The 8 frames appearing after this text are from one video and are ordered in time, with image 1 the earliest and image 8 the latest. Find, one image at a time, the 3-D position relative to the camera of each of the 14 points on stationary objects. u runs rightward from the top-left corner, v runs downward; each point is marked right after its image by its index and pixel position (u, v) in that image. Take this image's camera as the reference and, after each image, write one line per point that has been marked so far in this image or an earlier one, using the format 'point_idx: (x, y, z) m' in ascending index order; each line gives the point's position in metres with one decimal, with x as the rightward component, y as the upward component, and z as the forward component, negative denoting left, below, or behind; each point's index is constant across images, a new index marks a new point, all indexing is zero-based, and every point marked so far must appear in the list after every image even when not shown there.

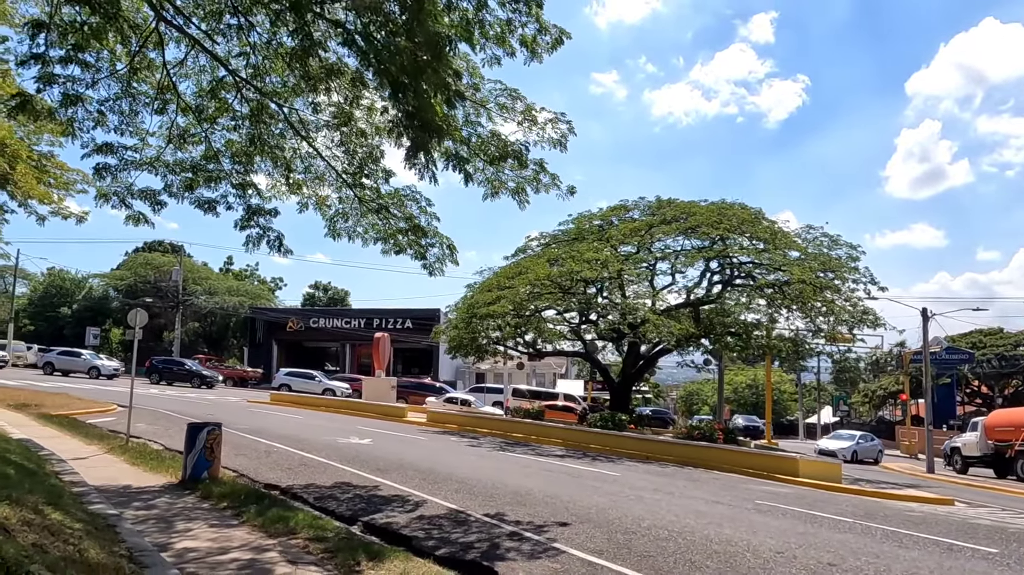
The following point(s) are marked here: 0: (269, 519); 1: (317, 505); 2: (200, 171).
0: (-2.8, -2.7, +8.3) m
1: (-2.7, -3.0, +10.1) m
2: (-5.5, +2.0, +12.7) m
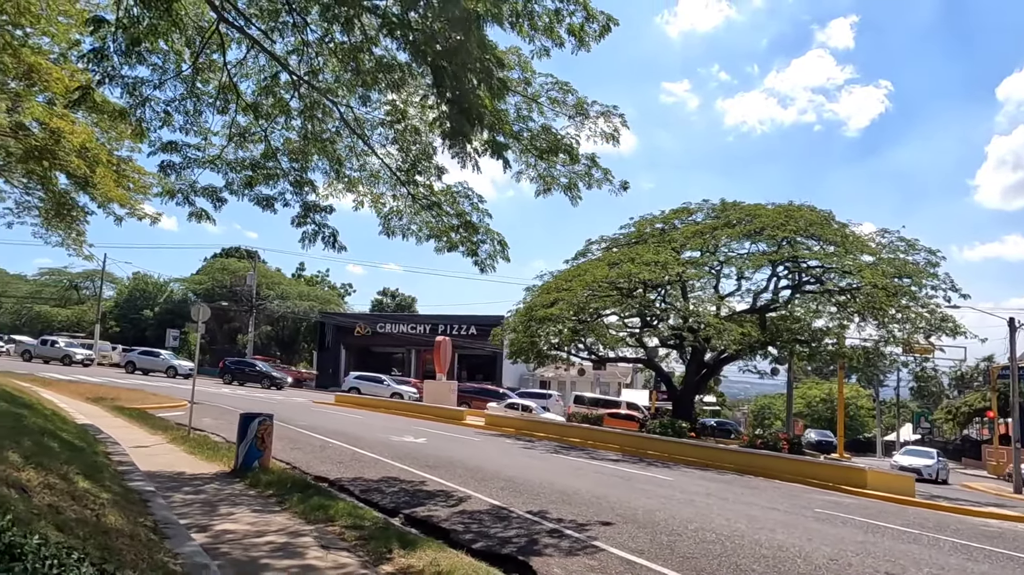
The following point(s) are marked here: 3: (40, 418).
0: (-2.3, -2.5, +8.3) m
1: (-2.1, -2.9, +10.1) m
2: (-4.5, +2.1, +13.0) m
3: (-5.0, -1.4, +7.7) m
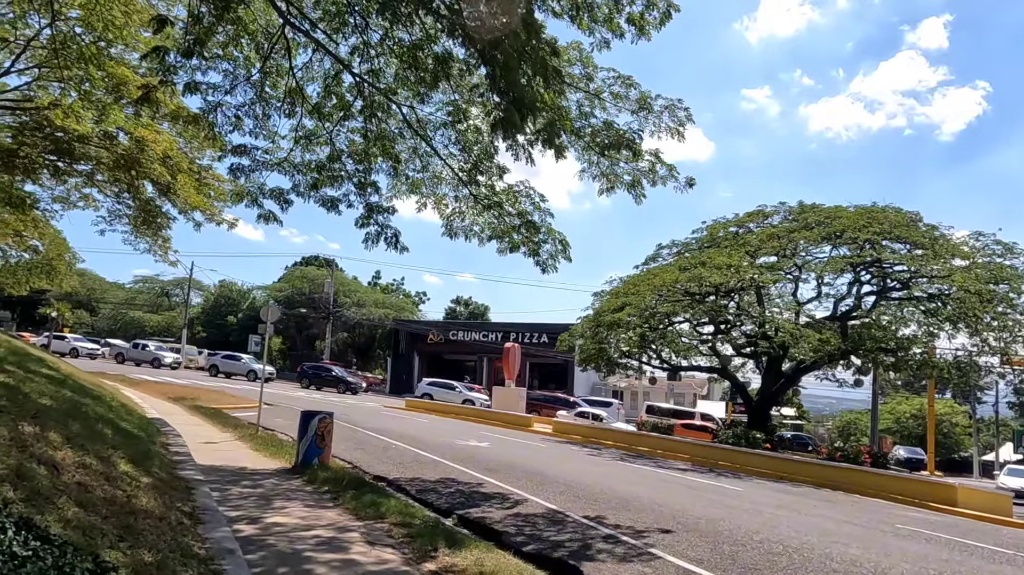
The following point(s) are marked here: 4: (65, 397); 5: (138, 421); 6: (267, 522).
0: (-1.7, -2.5, +8.3) m
1: (-1.3, -2.9, +10.0) m
2: (-3.4, +2.1, +13.2) m
3: (-4.5, -1.3, +7.9) m
4: (-4.1, -1.0, +6.6) m
5: (-4.4, -1.6, +8.5) m
6: (-2.4, -2.3, +7.1) m
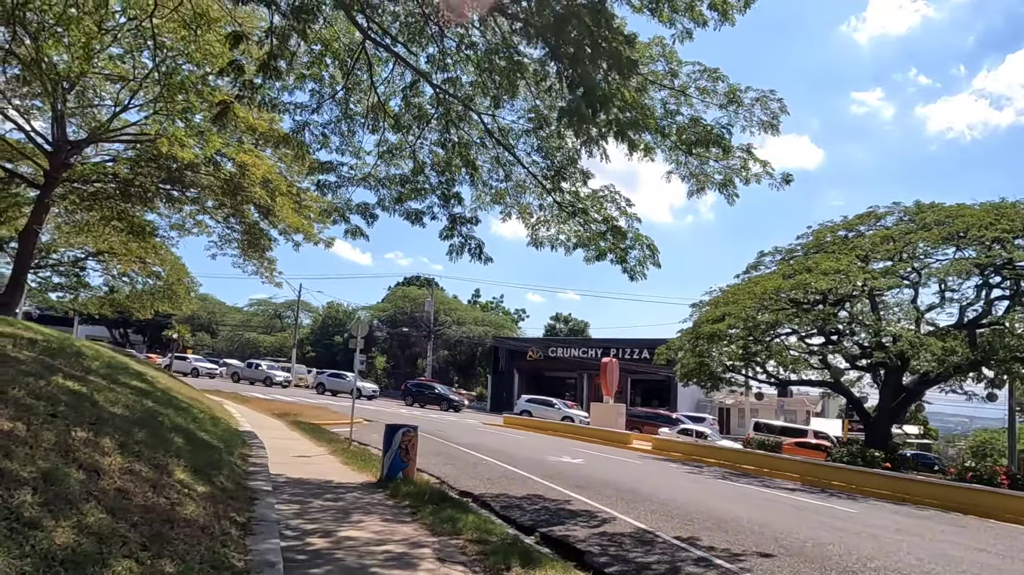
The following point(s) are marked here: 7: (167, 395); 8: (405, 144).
0: (-0.8, -2.6, +8.0) m
1: (-0.1, -3.0, +9.6) m
2: (-1.9, +1.9, +13.3) m
3: (-3.6, -1.5, +8.1) m
4: (-3.4, -1.1, +6.7) m
5: (-3.5, -1.7, +8.6) m
6: (-1.7, -2.4, +7.0) m
7: (-4.5, -1.4, +9.4) m
8: (-1.9, +2.6, +13.1) m
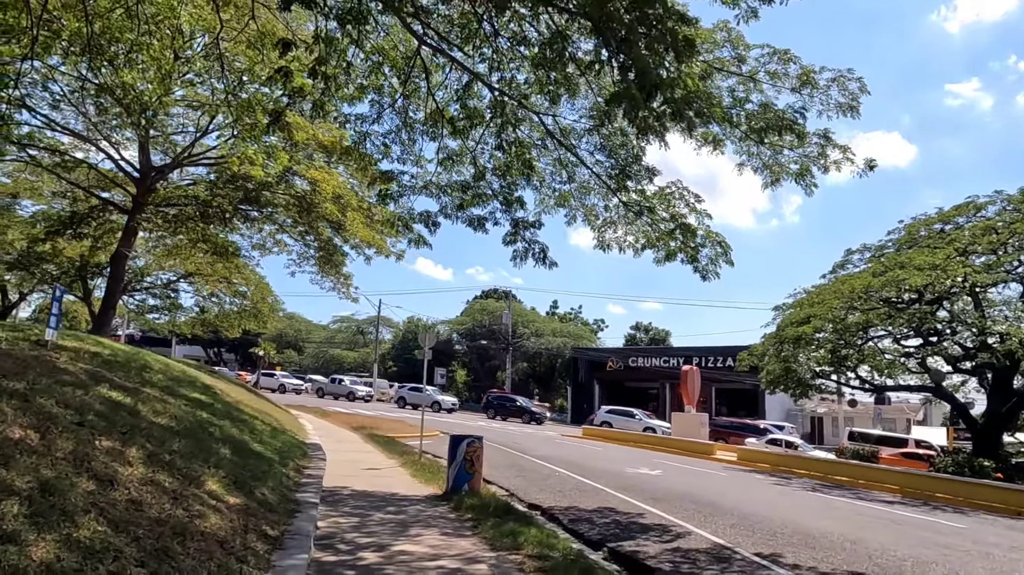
0: (-0.1, -2.6, +7.6) m
1: (+0.7, -3.0, +9.2) m
2: (-0.8, +1.8, +13.0) m
3: (-2.9, -1.6, +8.0) m
4: (-2.9, -1.2, +6.7) m
5: (-2.7, -1.9, +8.6) m
6: (-1.1, -2.4, +6.7) m
7: (-3.7, -1.6, +9.5) m
8: (-0.9, +2.4, +12.9) m
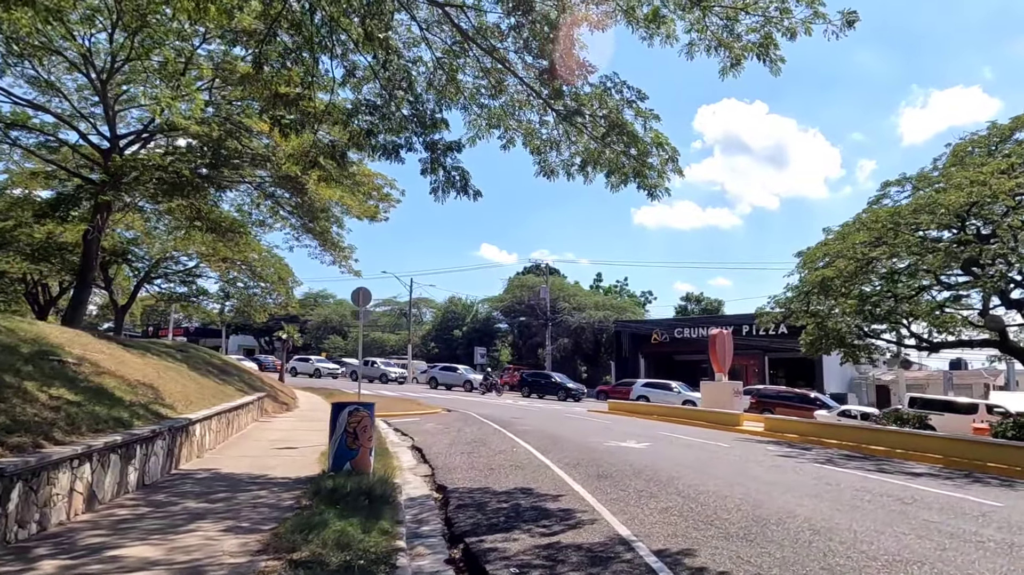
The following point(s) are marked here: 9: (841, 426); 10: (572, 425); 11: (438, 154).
0: (-1.6, -1.8, +5.6) m
1: (-0.6, -2.2, +7.0) m
2: (-2.0, +2.6, +10.9) m
3: (-4.4, -0.9, +6.2) m
4: (-4.5, -0.6, +4.8) m
5: (-4.1, -1.2, +6.7) m
6: (-2.6, -1.7, +4.7) m
7: (-5.0, -0.9, +7.7) m
8: (-2.1, +3.3, +10.8) m
9: (+8.0, -3.4, +17.5) m
10: (+1.6, -3.6, +19.1) m
11: (-1.1, +2.0, +10.6) m
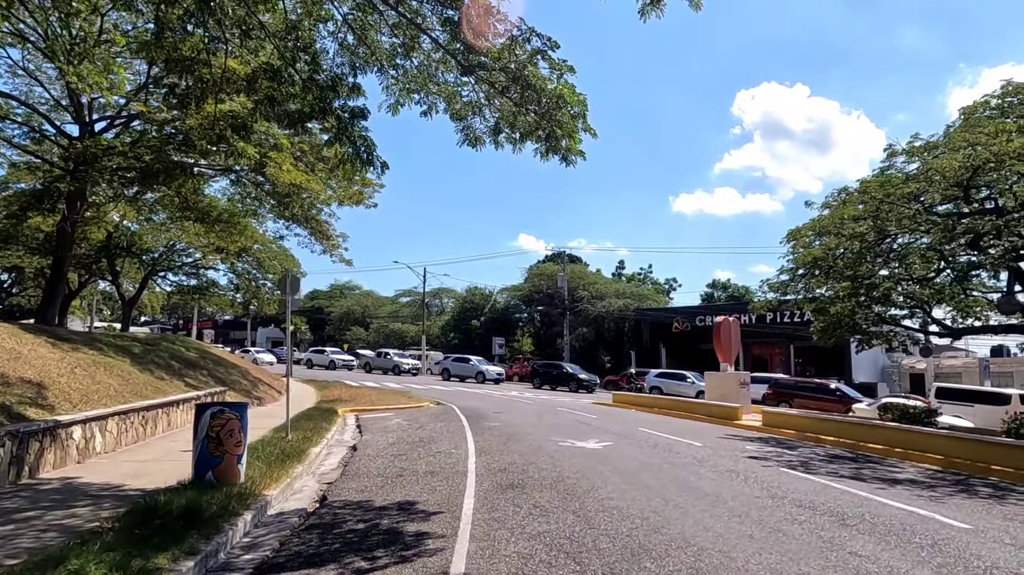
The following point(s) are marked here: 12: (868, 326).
0: (-2.9, -1.7, +4.5) m
1: (-1.8, -2.1, +5.9) m
2: (-3.1, +2.8, +9.8) m
3: (-5.7, -0.8, +5.2) m
4: (-5.9, -0.5, +3.9) m
5: (-5.4, -1.1, +5.8) m
6: (-4.0, -1.6, +3.7) m
7: (-6.2, -0.8, +6.8) m
8: (-3.2, +3.5, +9.7) m
9: (+7.3, -3.0, +16.0) m
10: (+1.0, -3.3, +17.9) m
11: (-2.2, +2.2, +9.5) m
12: (+7.4, -0.6, +16.4) m
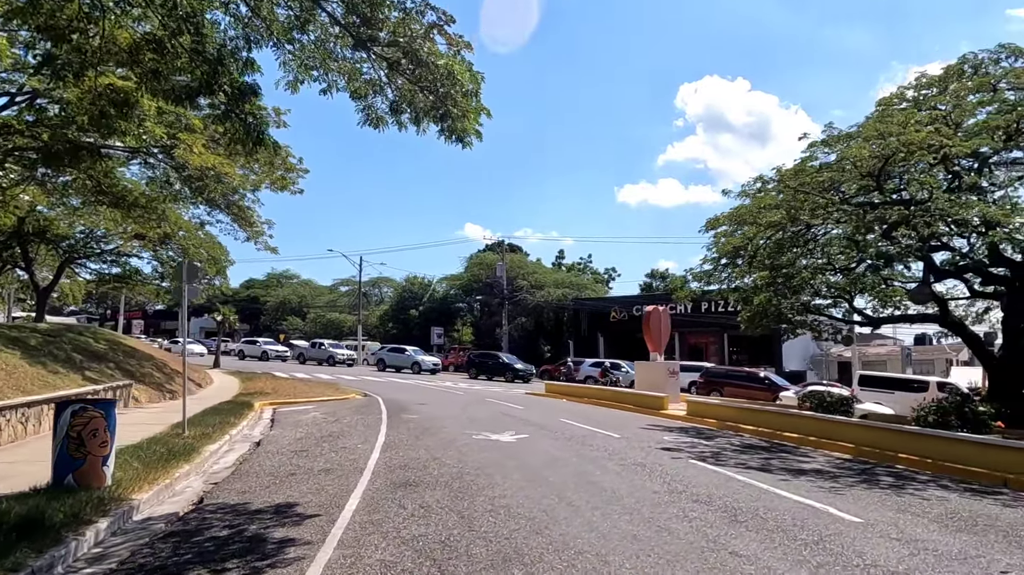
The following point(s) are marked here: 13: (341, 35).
0: (-3.7, -1.6, +3.9) m
1: (-2.8, -2.0, +5.4) m
2: (-4.3, +3.0, +9.1) m
3: (-6.6, -0.7, +4.4) m
4: (-6.6, -0.4, +3.1) m
5: (-6.3, -1.0, +5.0) m
6: (-4.8, -1.6, +3.0) m
7: (-7.2, -0.7, +5.9) m
8: (-4.4, +3.7, +9.0) m
9: (+5.6, -2.7, +16.1) m
10: (-0.8, -3.0, +17.5) m
11: (-3.4, +2.3, +8.9) m
12: (+5.7, -0.4, +16.5) m
13: (-2.1, +3.1, +8.8) m
